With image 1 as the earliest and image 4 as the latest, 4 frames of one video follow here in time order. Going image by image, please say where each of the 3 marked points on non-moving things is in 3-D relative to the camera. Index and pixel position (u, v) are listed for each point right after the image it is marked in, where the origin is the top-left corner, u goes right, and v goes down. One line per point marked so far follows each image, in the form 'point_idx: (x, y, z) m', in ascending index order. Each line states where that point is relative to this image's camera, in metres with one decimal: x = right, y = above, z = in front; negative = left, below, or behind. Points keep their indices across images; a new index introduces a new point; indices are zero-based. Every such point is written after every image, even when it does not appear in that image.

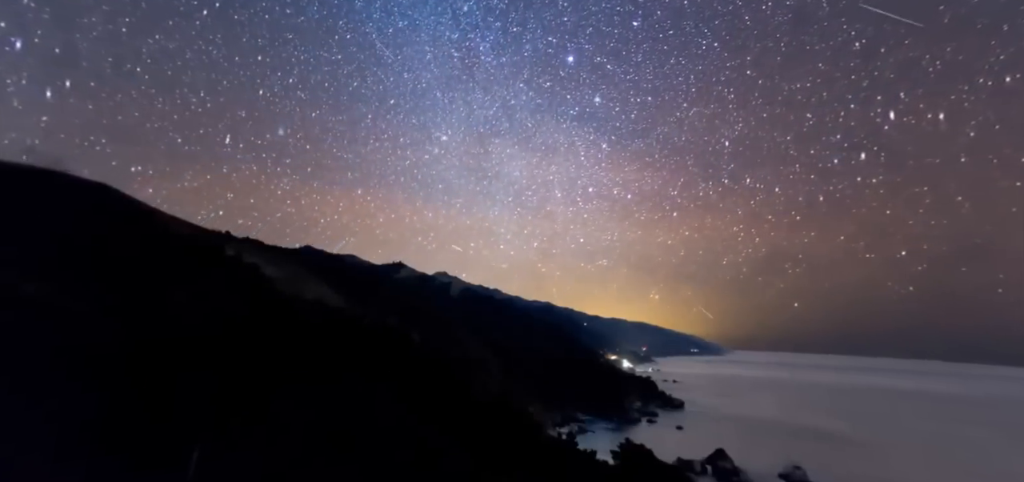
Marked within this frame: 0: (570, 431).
0: (+2.1, -7.0, +17.5) m
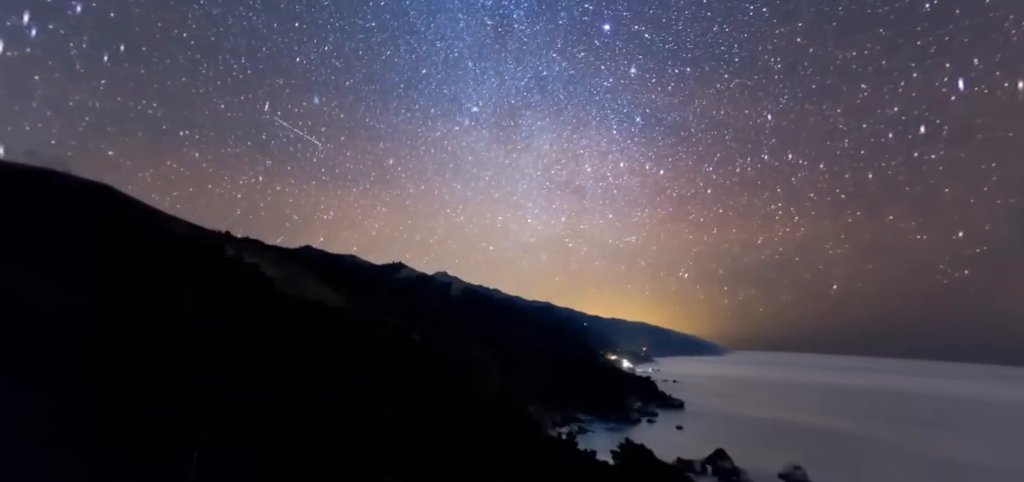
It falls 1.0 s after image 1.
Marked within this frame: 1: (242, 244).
0: (+2.1, -7.0, +17.8) m
1: (-6.7, -0.1, +12.2) m
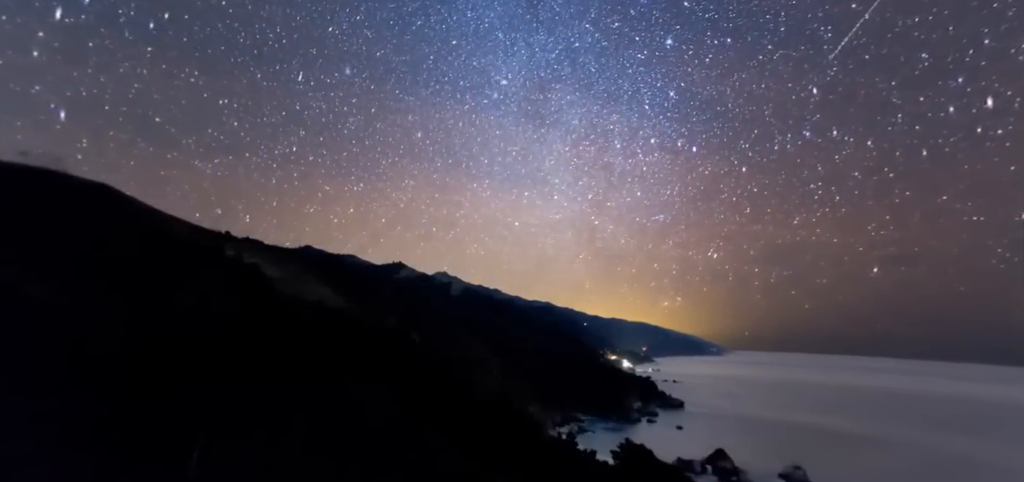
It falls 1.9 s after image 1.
0: (+2.1, -6.9, +18.0) m
1: (-6.9, -0.1, +12.6) m
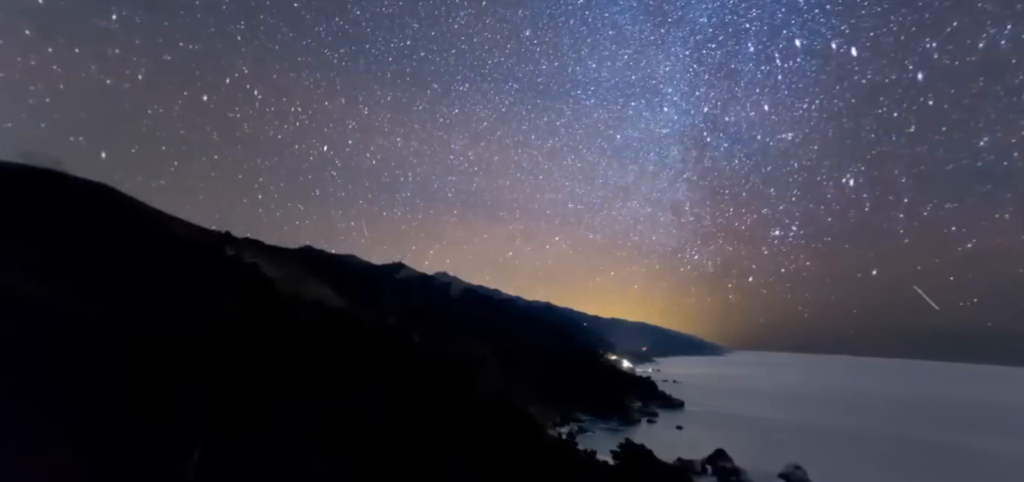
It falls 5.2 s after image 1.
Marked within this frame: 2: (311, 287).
0: (+2.1, -6.8, +18.1) m
1: (-7.0, -0.1, +12.6) m
2: (-5.6, -1.2, +13.6) m
